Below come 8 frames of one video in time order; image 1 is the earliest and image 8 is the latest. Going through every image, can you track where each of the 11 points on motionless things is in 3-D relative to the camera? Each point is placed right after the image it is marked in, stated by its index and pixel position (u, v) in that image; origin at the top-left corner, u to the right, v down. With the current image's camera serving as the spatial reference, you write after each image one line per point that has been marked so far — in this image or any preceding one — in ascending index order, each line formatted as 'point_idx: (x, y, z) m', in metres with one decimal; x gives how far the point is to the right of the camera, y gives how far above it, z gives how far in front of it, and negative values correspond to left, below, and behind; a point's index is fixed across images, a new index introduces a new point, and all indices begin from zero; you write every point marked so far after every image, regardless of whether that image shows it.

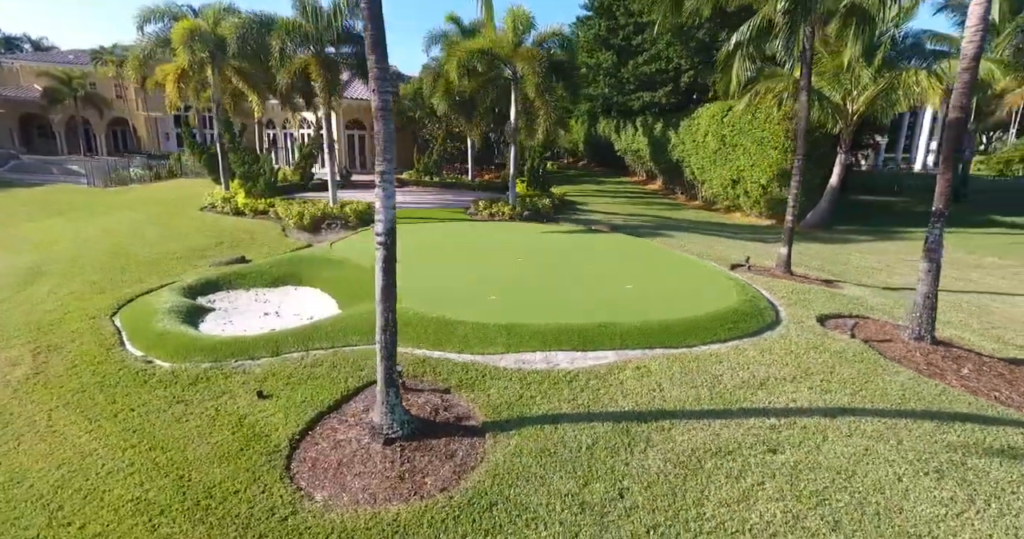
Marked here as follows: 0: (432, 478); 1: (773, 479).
0: (-0.6, -1.6, +3.7) m
1: (+2.1, -1.6, +3.6) m
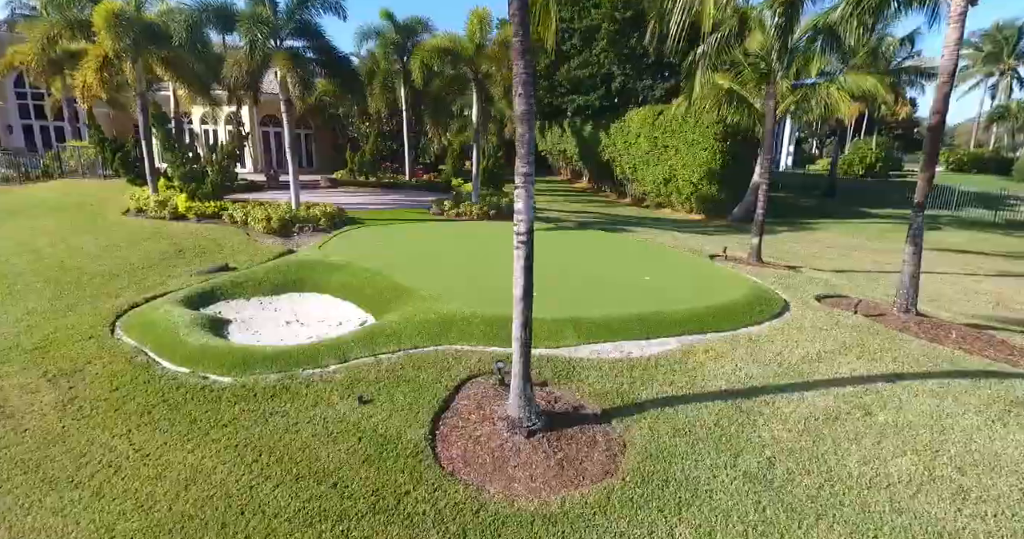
0: (+0.6, -1.5, +3.8) m
1: (+3.2, -1.5, +4.1) m
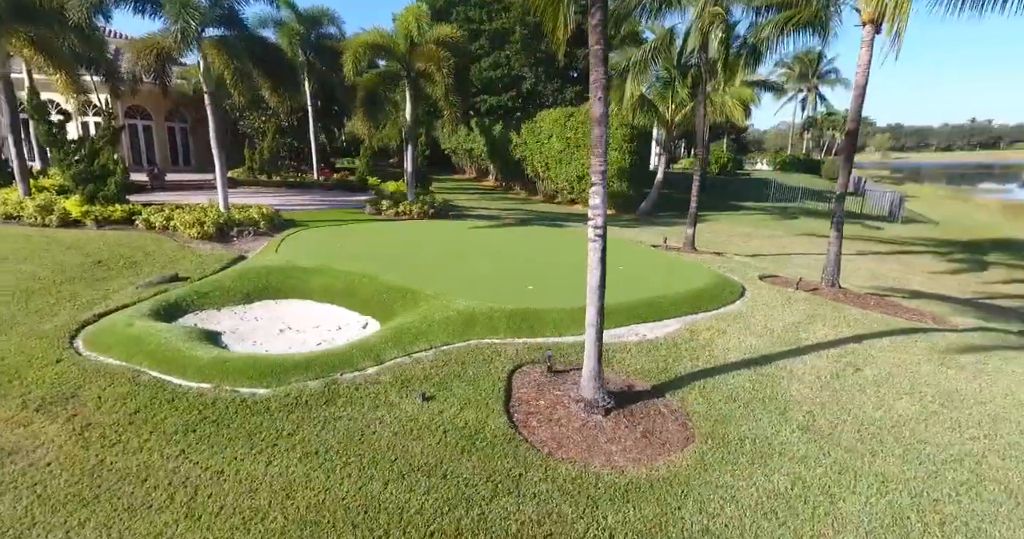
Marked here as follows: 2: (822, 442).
0: (+1.4, -1.4, +4.3) m
1: (+3.9, -1.3, +5.1) m
2: (+2.8, -1.5, +4.2) m
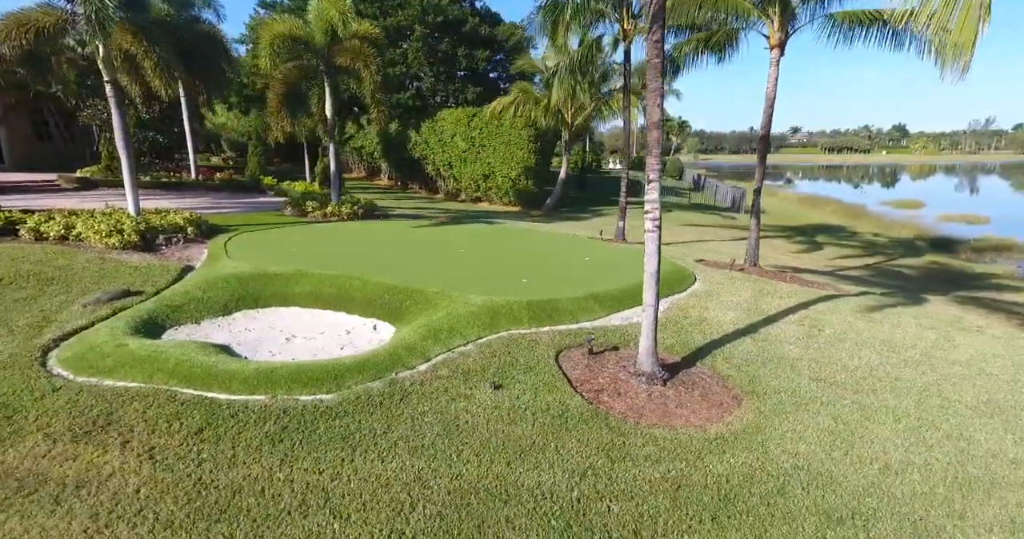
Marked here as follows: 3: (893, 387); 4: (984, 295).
0: (+2.1, -1.2, +5.0) m
1: (+4.3, -1.0, +6.4) m
2: (+3.5, -1.3, +5.3) m
3: (+4.0, -1.3, +5.2) m
4: (+14.1, -0.5, +16.2) m
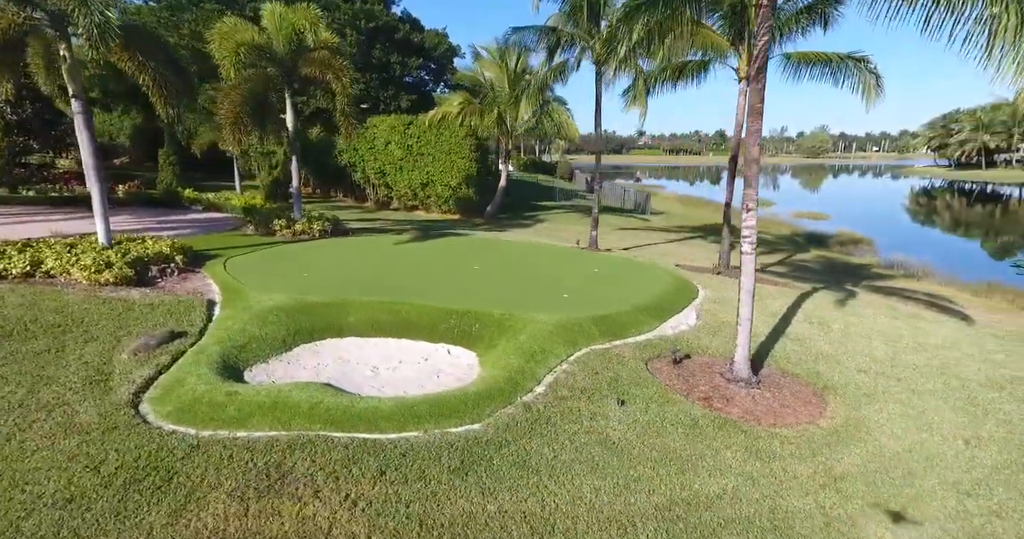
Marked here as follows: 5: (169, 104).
0: (+3.4, -1.4, +6.0) m
1: (+5.4, -1.1, +7.7) m
2: (+4.8, -1.4, +6.5) m
3: (+5.3, -1.4, +6.5) m
4: (+13.2, -0.3, +19.0) m
5: (-6.6, +3.1, +9.6) m
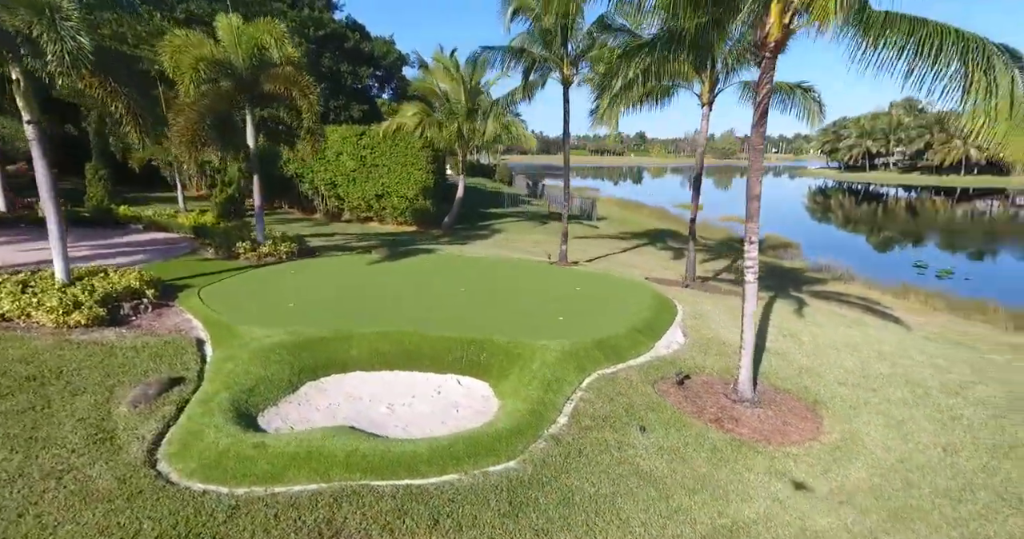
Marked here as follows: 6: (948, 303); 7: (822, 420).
0: (+3.7, -1.8, +6.5) m
1: (+5.4, -1.4, +8.4) m
2: (+5.0, -1.7, +7.2) m
3: (+5.5, -1.7, +7.2) m
4: (+12.0, -0.5, +20.6) m
5: (-6.8, +2.5, +9.1) m
6: (+14.8, -1.2, +17.1) m
7: (+3.8, -1.9, +6.2) m
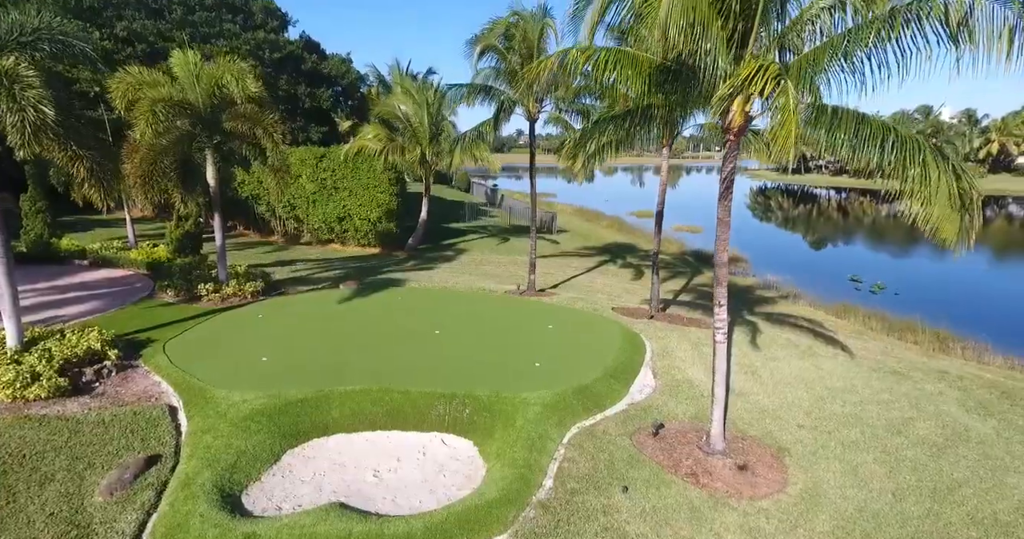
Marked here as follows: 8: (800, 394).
0: (+3.5, -2.6, +7.0) m
1: (+5.1, -2.2, +9.0) m
2: (+4.7, -2.5, +7.7) m
3: (+5.2, -2.5, +7.8) m
4: (+10.6, -1.4, +21.6) m
5: (-7.3, +1.4, +8.8) m
6: (+13.8, -1.9, +18.4) m
7: (+3.6, -2.7, +6.6) m
8: (+5.4, -2.2, +9.1) m
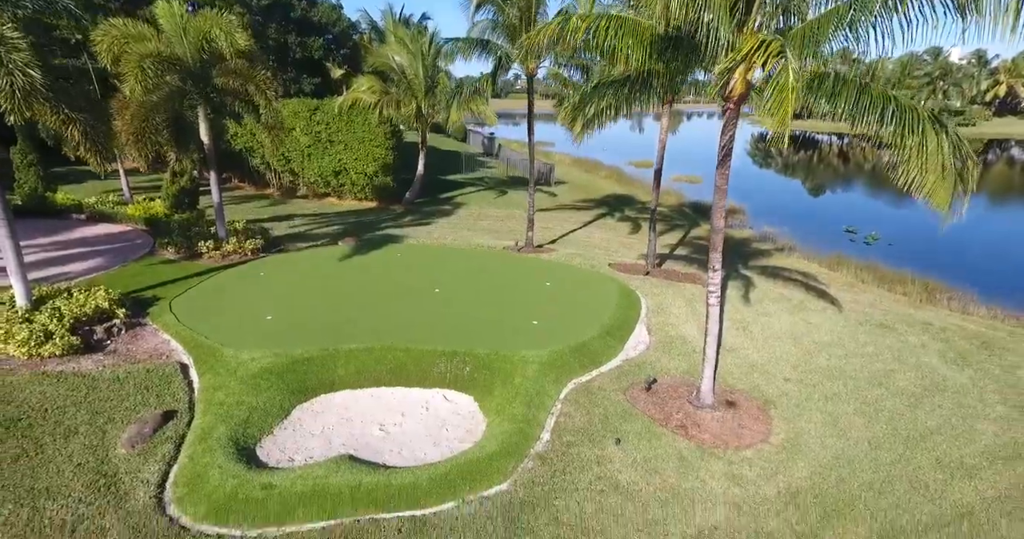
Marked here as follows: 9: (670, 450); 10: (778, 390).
0: (+3.5, -2.1, +7.3) m
1: (+5.1, -1.5, +9.4) m
2: (+4.7, -1.9, +8.1) m
3: (+5.2, -1.9, +8.2) m
4: (+10.6, +0.6, +21.8) m
5: (-7.3, +2.0, +8.7) m
6: (+13.7, -0.3, +18.7) m
7: (+3.6, -2.2, +7.0) m
8: (+5.4, -1.5, +9.5) m
9: (+2.0, -2.3, +6.4) m
10: (+4.2, -1.9, +7.9) m
